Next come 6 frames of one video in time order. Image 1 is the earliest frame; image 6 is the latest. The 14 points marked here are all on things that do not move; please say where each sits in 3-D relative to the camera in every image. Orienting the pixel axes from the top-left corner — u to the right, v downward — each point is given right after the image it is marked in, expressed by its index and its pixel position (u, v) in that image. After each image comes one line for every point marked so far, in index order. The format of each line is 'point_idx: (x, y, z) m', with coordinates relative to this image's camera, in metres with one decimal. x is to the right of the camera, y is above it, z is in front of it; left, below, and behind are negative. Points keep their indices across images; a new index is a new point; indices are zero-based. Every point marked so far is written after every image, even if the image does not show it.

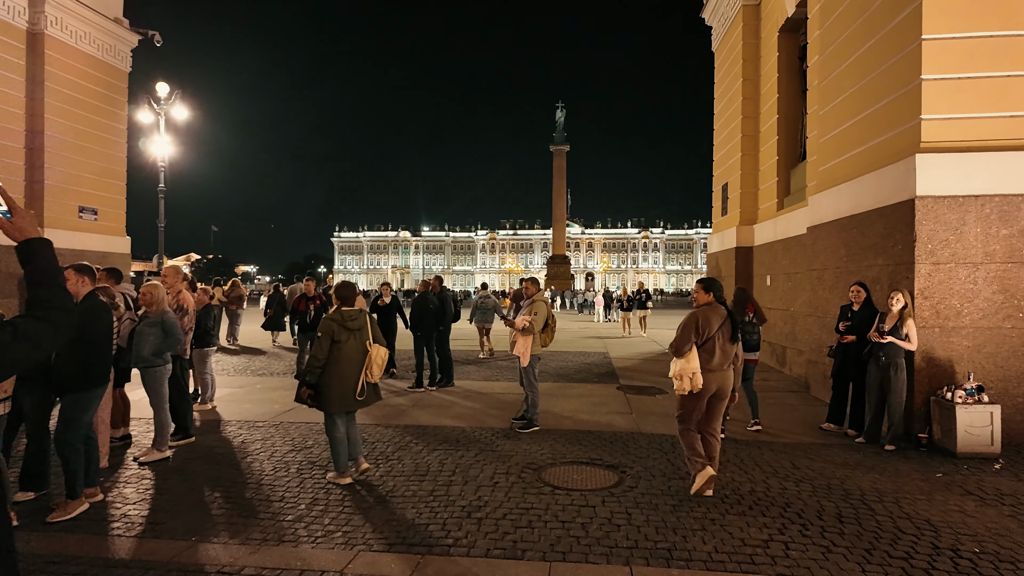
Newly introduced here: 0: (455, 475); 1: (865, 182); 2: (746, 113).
0: (-0.5, -1.6, +5.0) m
1: (+4.6, +1.4, +7.6) m
2: (+5.4, +4.1, +13.8) m
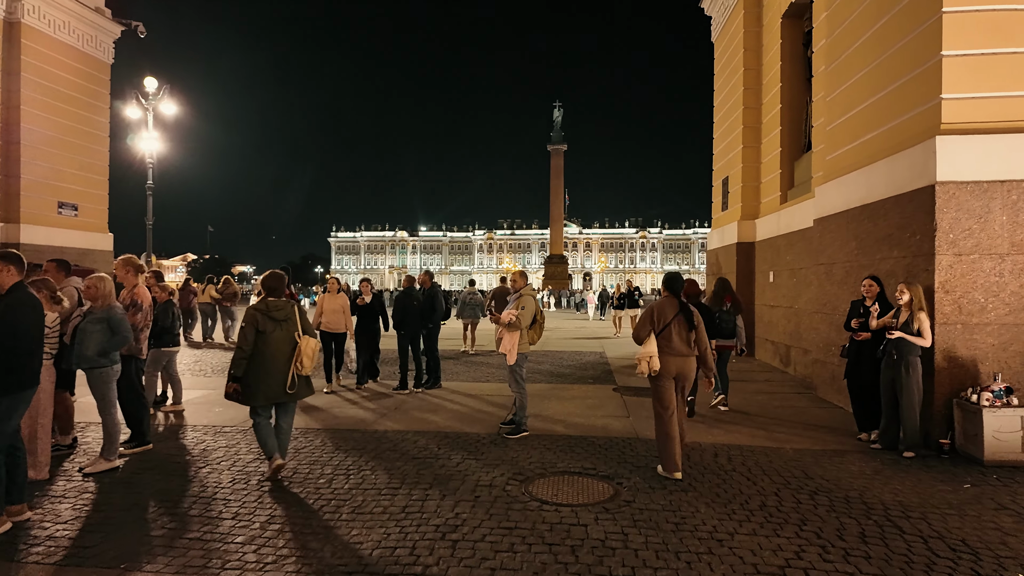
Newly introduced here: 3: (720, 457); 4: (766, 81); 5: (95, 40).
0: (-0.6, -1.5, +4.5) m
1: (+4.4, +1.4, +7.1) m
2: (+5.3, +4.1, +13.3) m
3: (+1.9, -1.6, +5.5) m
4: (+5.5, +4.5, +12.8) m
5: (-11.3, +6.8, +16.2) m
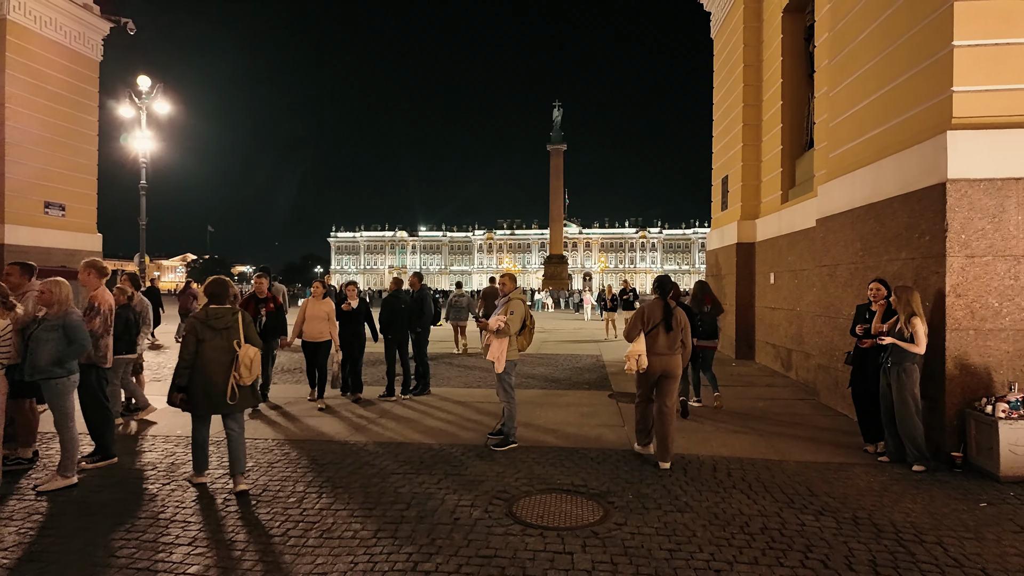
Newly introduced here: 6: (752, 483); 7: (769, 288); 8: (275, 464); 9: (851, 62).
0: (-0.7, -1.6, +4.2) m
1: (+4.3, +1.4, +6.8) m
2: (+5.2, +4.1, +13.0) m
3: (+1.8, -1.6, +5.2) m
4: (+5.4, +4.5, +12.5) m
5: (-11.5, +6.7, +15.8) m
6: (+2.0, -1.6, +4.9) m
7: (+5.1, 0.0, +11.6) m
8: (-2.1, -1.6, +5.2) m
9: (+4.5, +3.0, +7.9) m
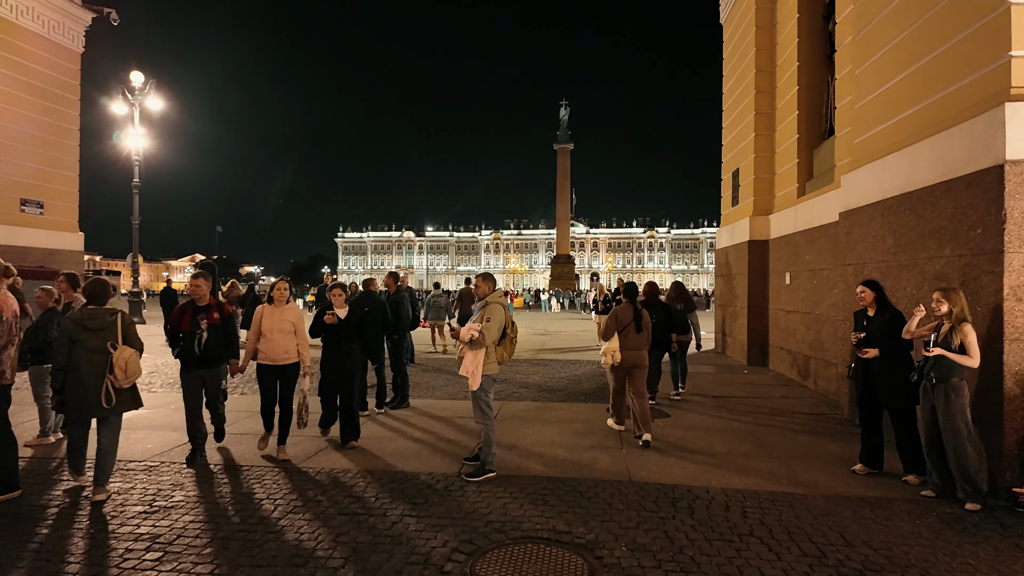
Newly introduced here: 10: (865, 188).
0: (-0.9, -1.6, +3.4) m
1: (+4.1, +1.4, +5.9) m
2: (+5.1, +4.1, +12.0) m
3: (+1.6, -1.6, +4.3) m
4: (+5.3, +4.4, +11.6) m
5: (-11.5, +6.7, +15.1) m
6: (+1.8, -1.6, +4.0) m
7: (+5.0, 0.0, +10.7) m
8: (-2.3, -1.6, +4.3) m
9: (+4.4, +3.0, +7.0) m
10: (+4.3, +1.2, +7.2) m
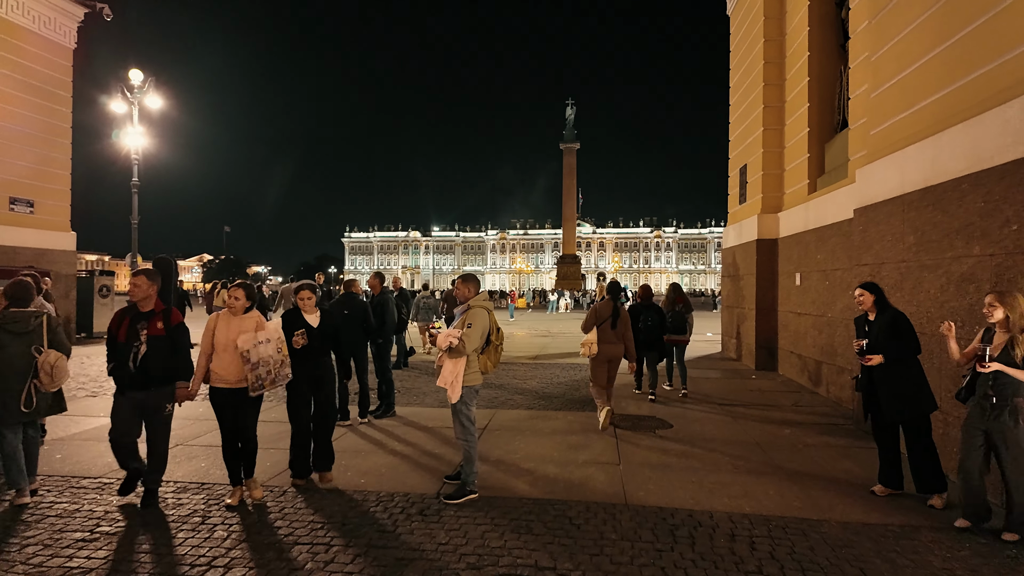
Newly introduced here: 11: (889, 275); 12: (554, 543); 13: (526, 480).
0: (-1.1, -1.6, +2.9) m
1: (+4.0, +1.4, +5.4) m
2: (+5.0, +4.1, +11.5) m
3: (+1.5, -1.7, +3.9) m
4: (+5.2, +4.4, +11.1) m
5: (-11.5, +6.7, +14.8) m
6: (+1.7, -1.7, +3.6) m
7: (+4.9, 0.0, +10.2) m
8: (-2.4, -1.6, +3.9) m
9: (+4.3, +3.0, +6.5) m
10: (+4.2, +1.2, +6.7) m
11: (+4.1, +0.1, +6.4) m
12: (+0.3, -1.6, +3.8) m
13: (+0.1, -1.6, +5.0) m
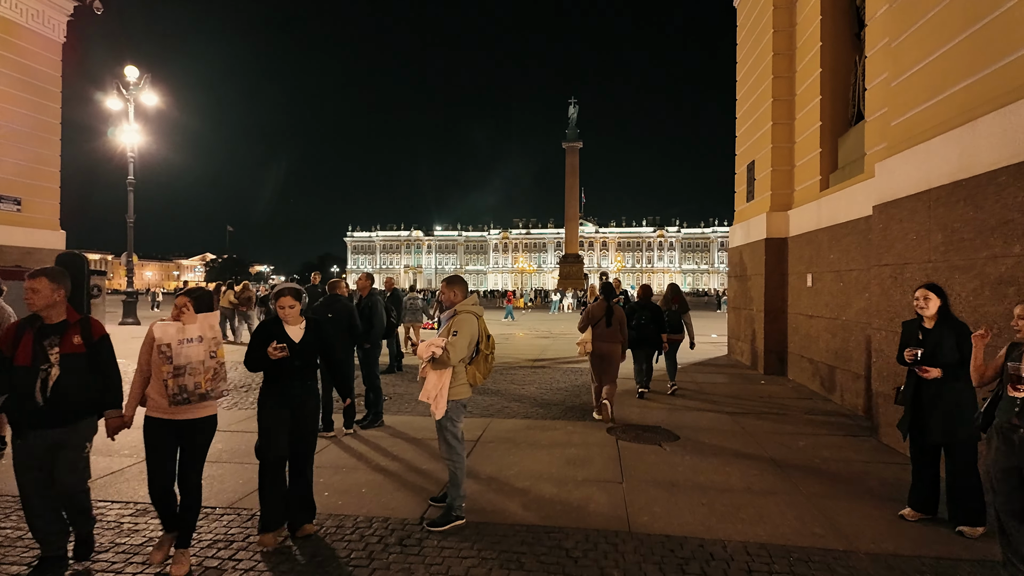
0: (-1.2, -1.6, +2.5) m
1: (+4.0, +1.3, +4.9) m
2: (+5.0, +4.0, +11.1) m
3: (+1.4, -1.7, +3.4) m
4: (+5.2, +4.4, +10.6) m
5: (-11.6, +6.7, +14.4) m
6: (+1.6, -1.7, +3.1) m
7: (+4.9, -0.1, +9.7) m
8: (-2.5, -1.6, +3.5) m
9: (+4.2, +3.0, +6.1) m
10: (+4.1, +1.2, +6.3) m
11: (+4.0, +0.1, +5.9) m
12: (+0.2, -1.6, +3.3) m
13: (+0.1, -1.6, +4.6) m
